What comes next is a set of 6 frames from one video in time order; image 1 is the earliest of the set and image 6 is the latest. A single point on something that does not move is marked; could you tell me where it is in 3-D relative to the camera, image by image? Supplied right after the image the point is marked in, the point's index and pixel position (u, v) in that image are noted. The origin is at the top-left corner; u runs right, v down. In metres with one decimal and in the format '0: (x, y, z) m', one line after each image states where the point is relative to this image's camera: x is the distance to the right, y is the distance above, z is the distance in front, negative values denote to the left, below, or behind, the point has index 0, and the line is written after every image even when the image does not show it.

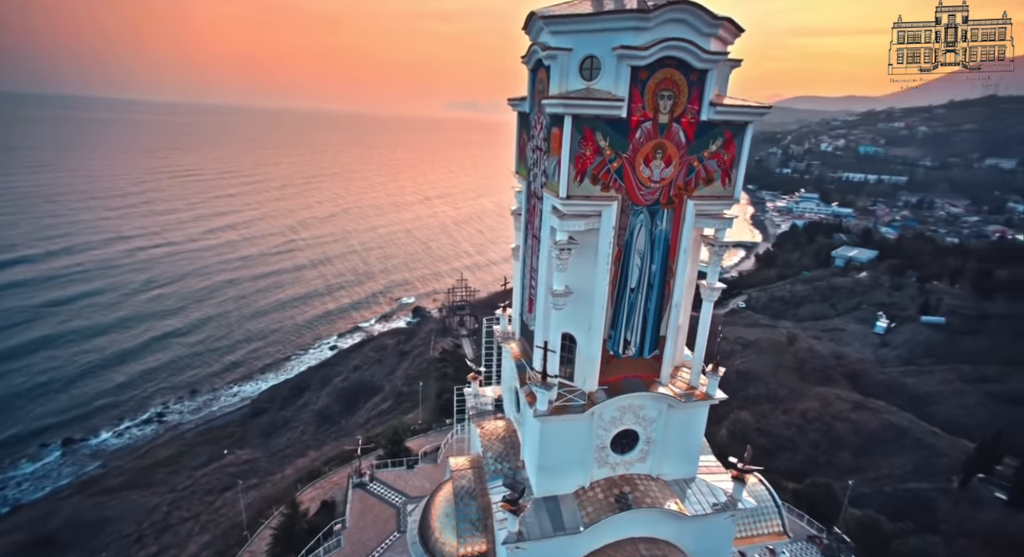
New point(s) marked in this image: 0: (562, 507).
0: (+1.6, -7.2, +18.7) m
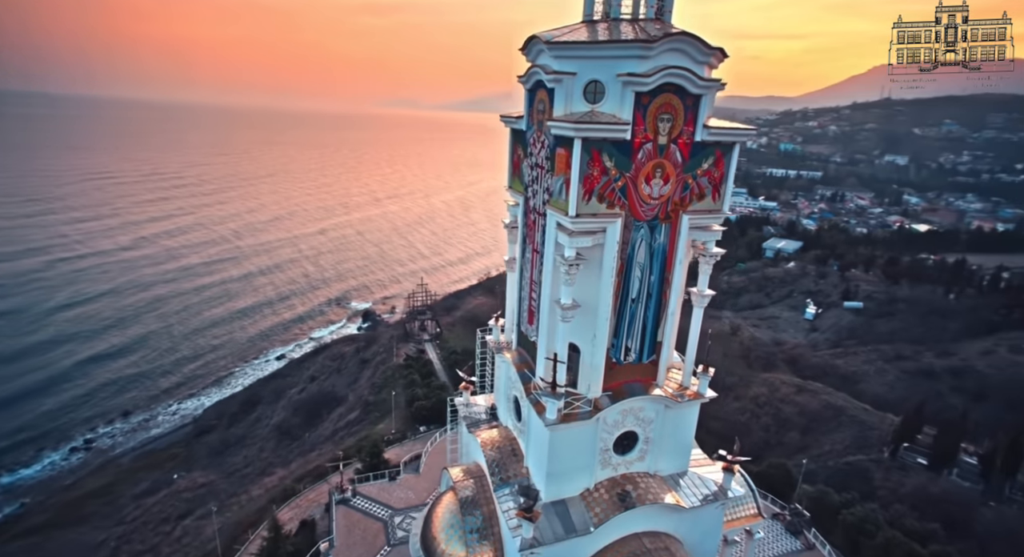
0: (+2.0, -7.6, +19.5) m
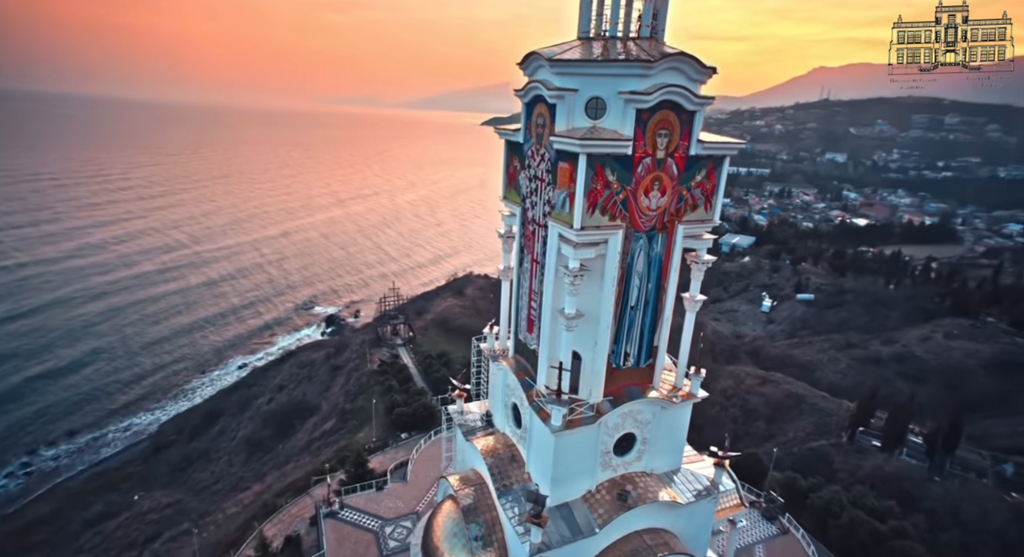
0: (+2.1, -8.0, +20.0) m
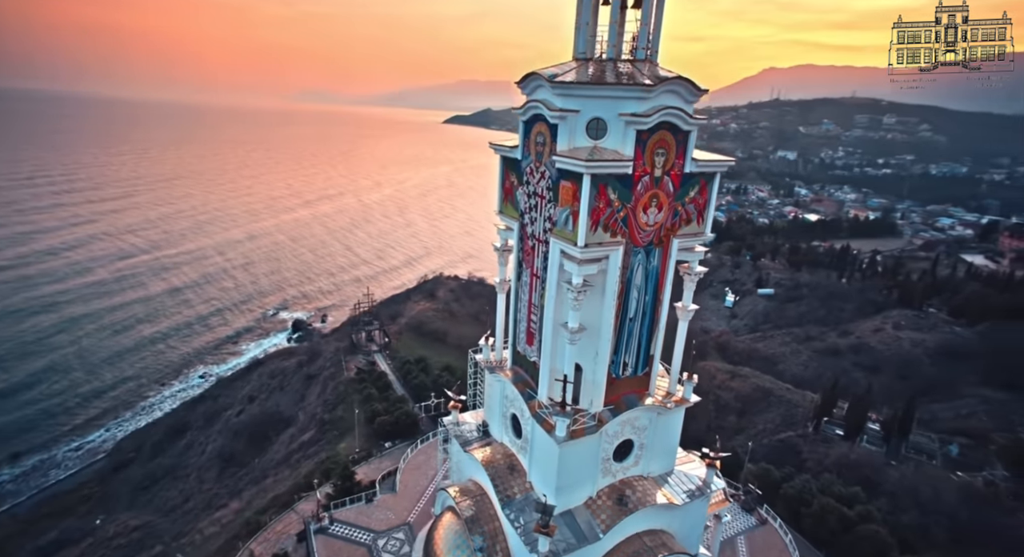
0: (+2.3, -8.4, +20.4) m
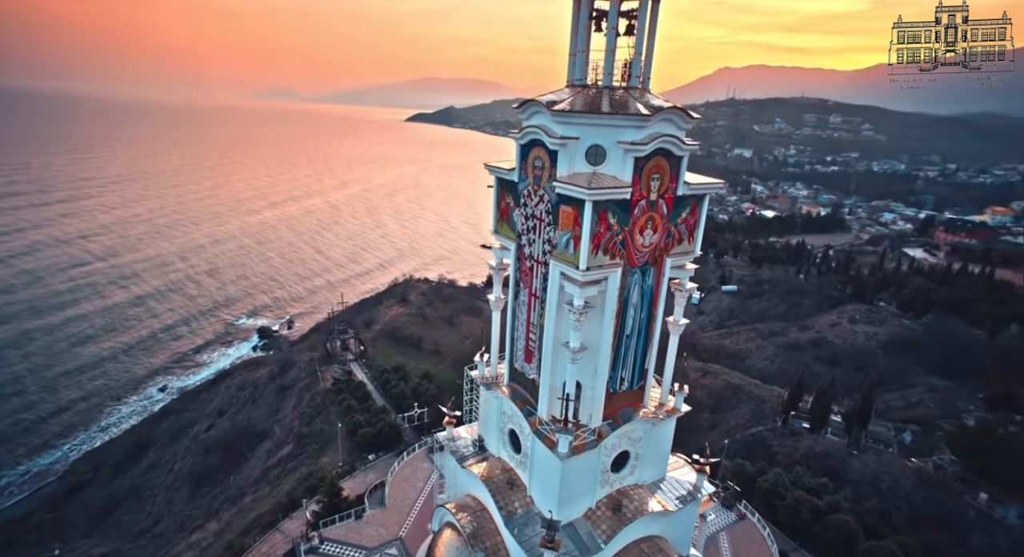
0: (+2.4, -8.9, +20.8) m
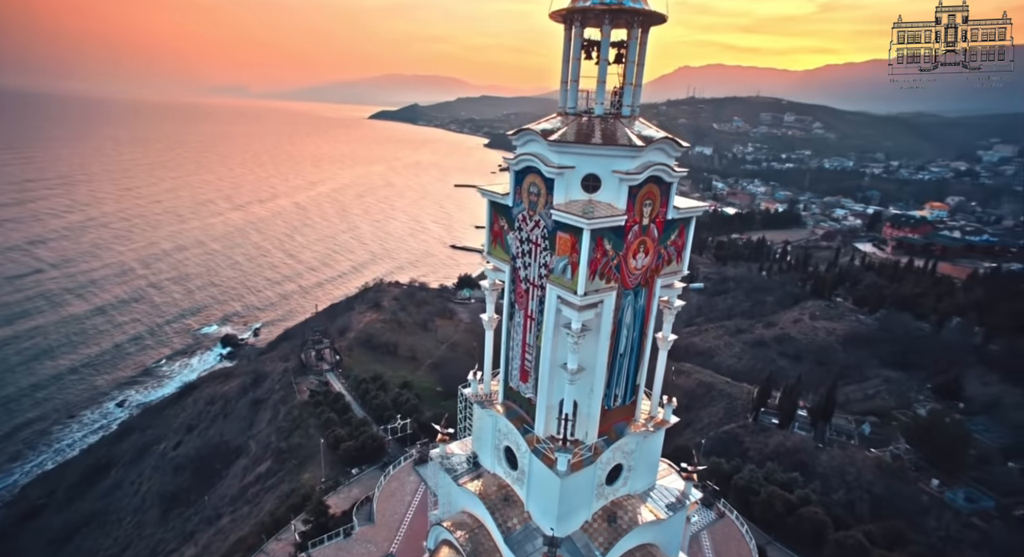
0: (+2.4, -9.5, +21.1) m
